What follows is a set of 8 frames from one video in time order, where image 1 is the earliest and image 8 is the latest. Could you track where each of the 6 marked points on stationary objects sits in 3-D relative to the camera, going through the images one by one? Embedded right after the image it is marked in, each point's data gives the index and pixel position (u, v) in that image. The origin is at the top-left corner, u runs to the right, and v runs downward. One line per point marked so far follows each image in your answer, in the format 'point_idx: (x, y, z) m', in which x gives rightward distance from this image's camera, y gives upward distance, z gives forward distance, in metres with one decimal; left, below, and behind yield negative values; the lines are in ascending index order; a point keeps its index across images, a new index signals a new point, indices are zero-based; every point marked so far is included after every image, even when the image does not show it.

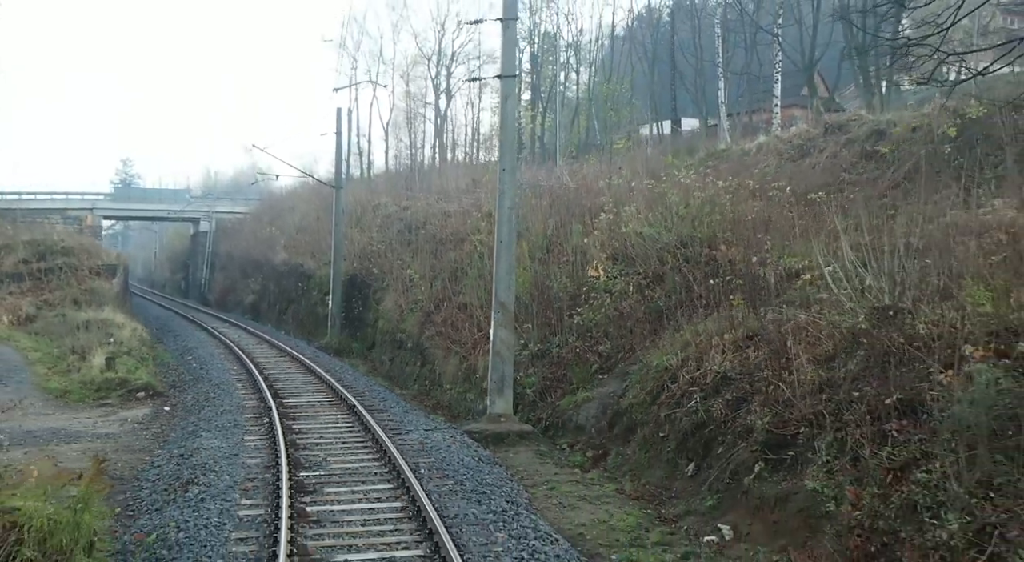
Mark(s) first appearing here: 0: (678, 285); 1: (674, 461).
0: (+2.4, -0.1, +16.3) m
1: (+1.8, -2.0, +12.7) m
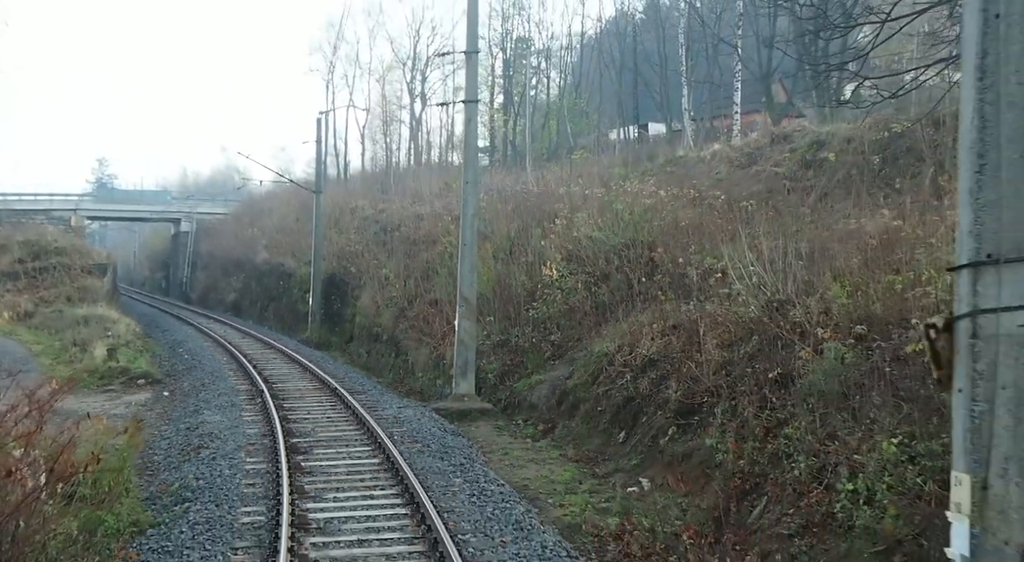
0: (+1.8, 0.0, +18.7) m
1: (+1.3, -2.0, +15.1) m
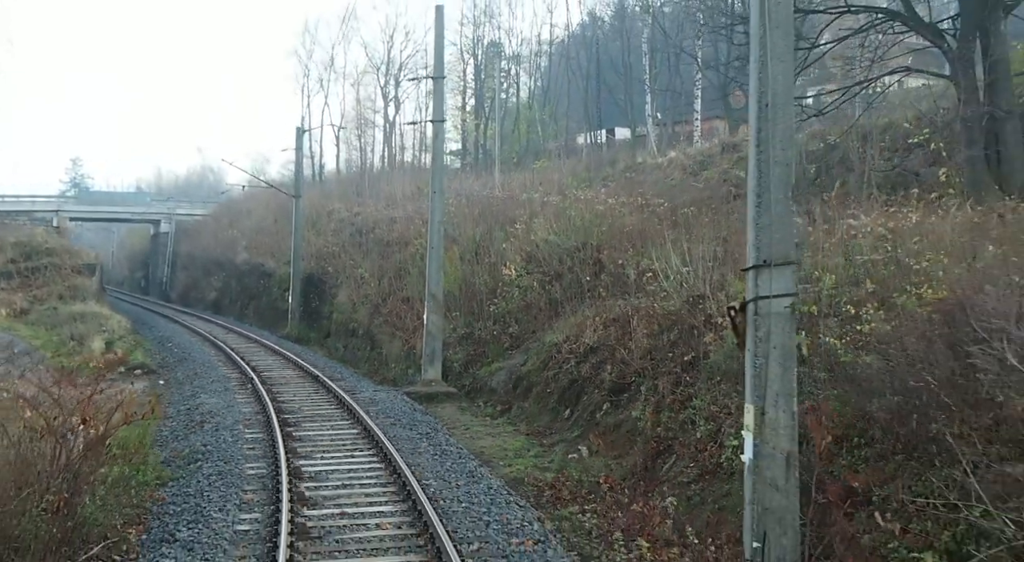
0: (+1.1, 0.0, +21.1) m
1: (+0.7, -1.9, +17.6) m
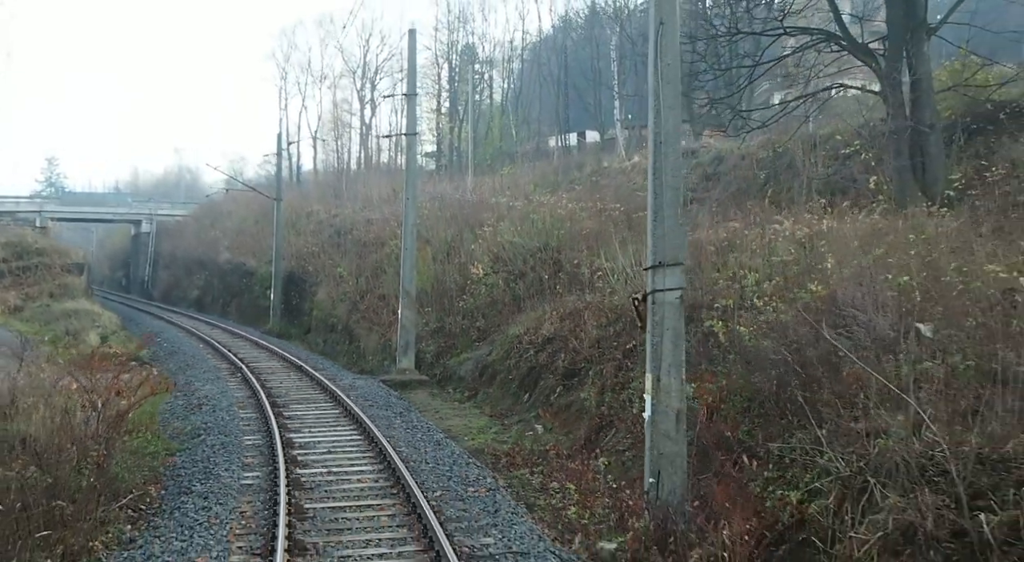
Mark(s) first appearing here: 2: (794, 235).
0: (+0.4, 0.0, +23.2) m
1: (0.0, -1.9, +19.7) m
2: (+4.4, +0.7, +17.3) m
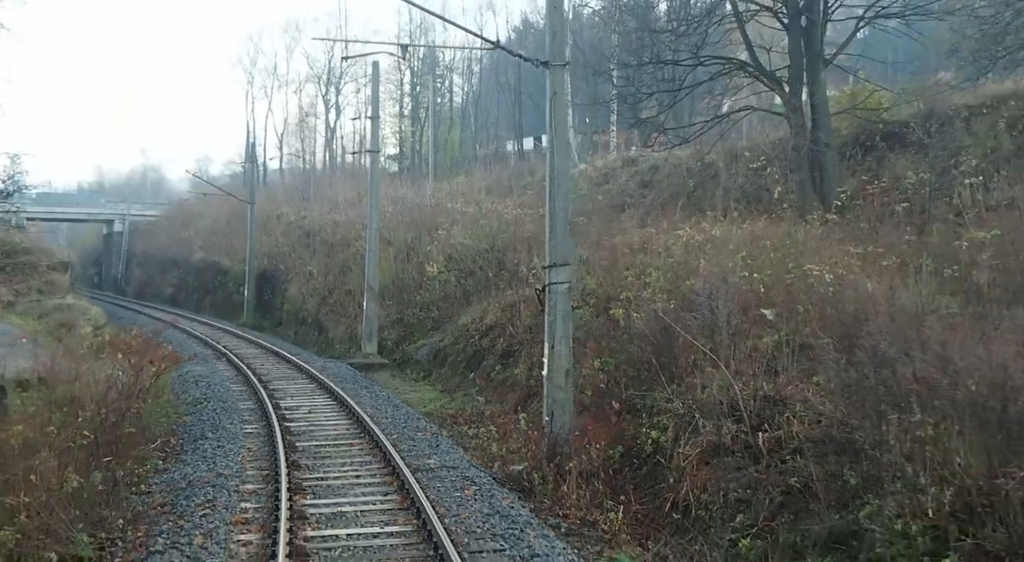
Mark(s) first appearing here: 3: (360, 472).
0: (-0.8, +0.1, +26.9) m
1: (-1.0, -1.8, +23.3) m
2: (+3.4, +0.8, +21.1) m
3: (-1.7, -2.1, +12.5) m
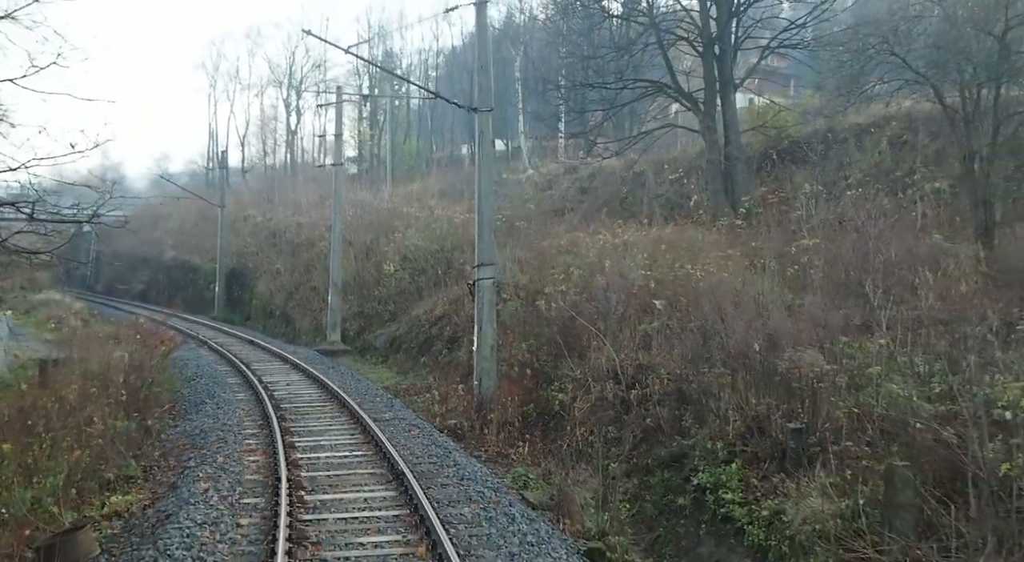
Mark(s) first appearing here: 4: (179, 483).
0: (-2.2, +0.2, +30.7) m
1: (-2.4, -1.8, +27.1) m
2: (+2.1, +0.8, +25.1) m
3: (-2.6, -2.0, +16.3) m
4: (-3.6, -2.1, +12.3) m
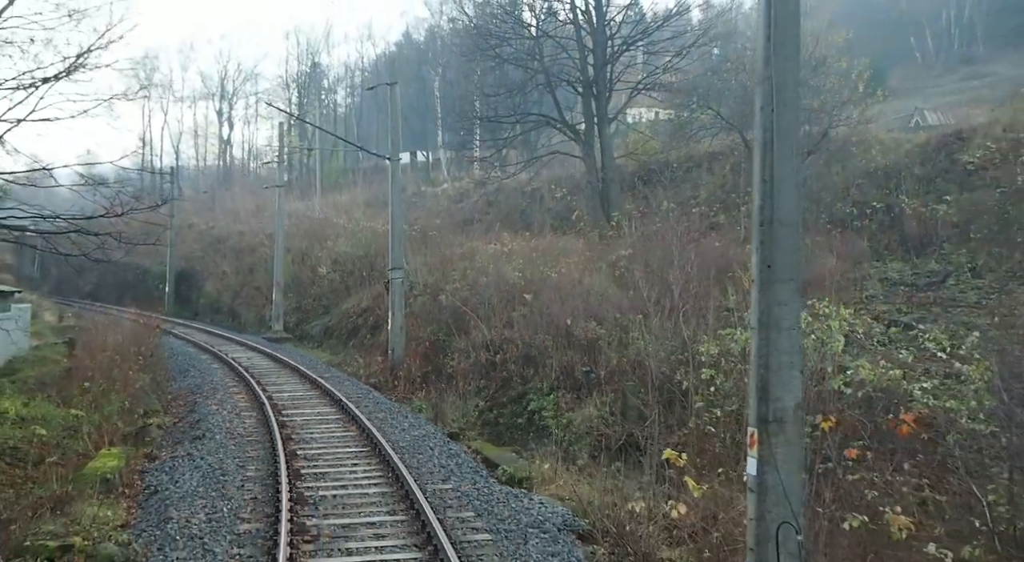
0: (-5.2, +0.2, +37.4) m
1: (-5.1, -1.8, +33.8) m
2: (-0.4, +0.9, +32.1) m
3: (-4.6, -2.0, +23.0) m
4: (-5.3, -2.1, +18.9) m
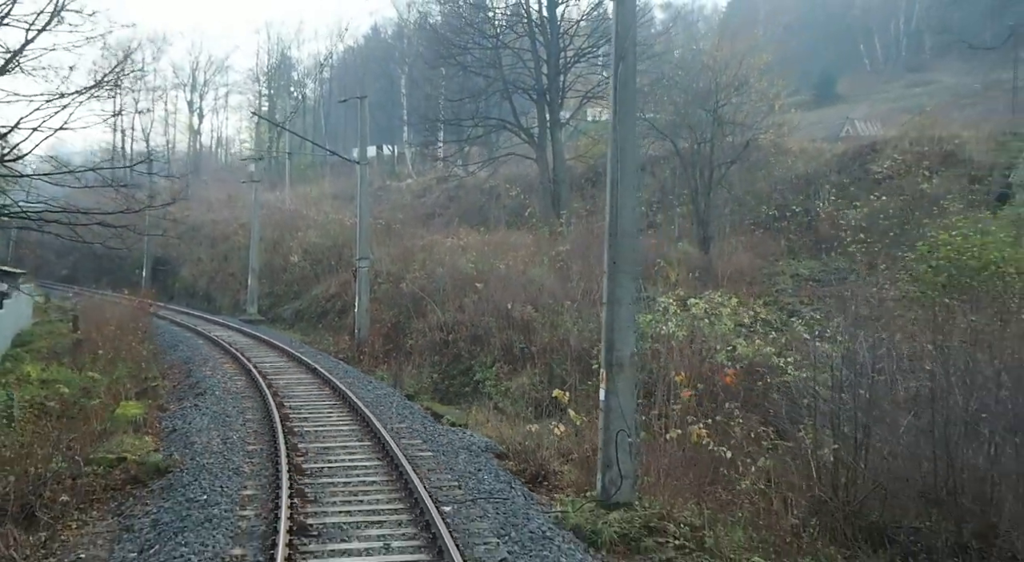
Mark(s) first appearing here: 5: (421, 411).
0: (-6.8, +0.6, +40.8) m
1: (-6.6, -1.4, +37.2) m
2: (-1.9, +1.2, +35.6) m
3: (-5.7, -1.7, +26.4) m
4: (-6.4, -1.8, +22.3) m
5: (-1.5, -2.2, +18.6) m
